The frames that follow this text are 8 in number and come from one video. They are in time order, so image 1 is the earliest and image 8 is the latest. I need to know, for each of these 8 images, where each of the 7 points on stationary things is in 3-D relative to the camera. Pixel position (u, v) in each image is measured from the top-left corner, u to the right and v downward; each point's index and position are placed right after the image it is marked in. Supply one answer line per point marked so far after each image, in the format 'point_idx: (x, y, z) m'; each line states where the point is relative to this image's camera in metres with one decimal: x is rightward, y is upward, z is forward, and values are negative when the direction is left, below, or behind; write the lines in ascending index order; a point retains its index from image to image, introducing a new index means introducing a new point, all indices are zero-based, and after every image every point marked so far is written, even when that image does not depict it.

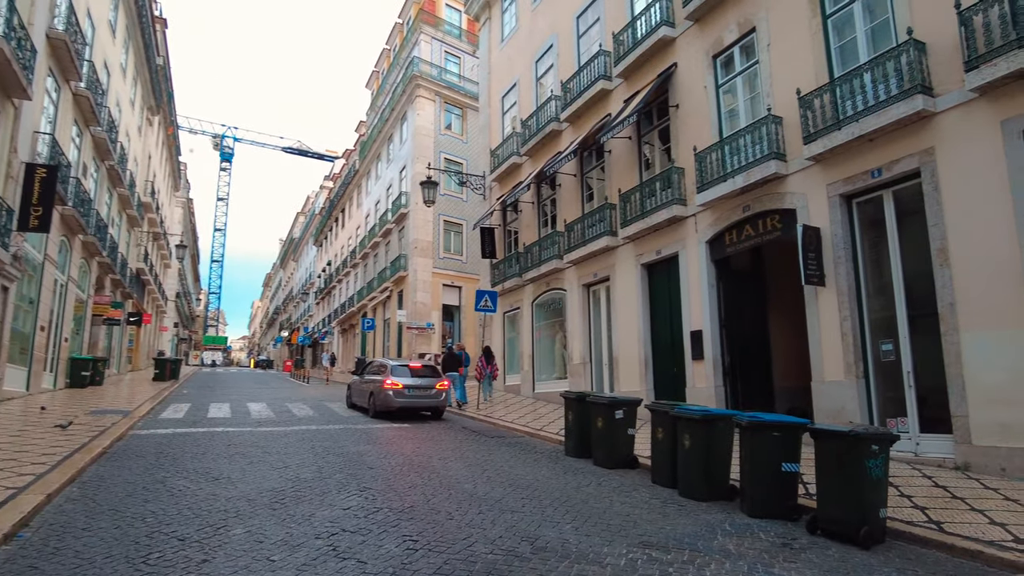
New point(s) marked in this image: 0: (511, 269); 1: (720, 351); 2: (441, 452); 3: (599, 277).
0: (-0.1, +0.5, +18.0) m
1: (+3.5, -1.1, +10.9) m
2: (-1.0, -2.3, +9.0) m
3: (+1.9, +0.2, +14.2) m
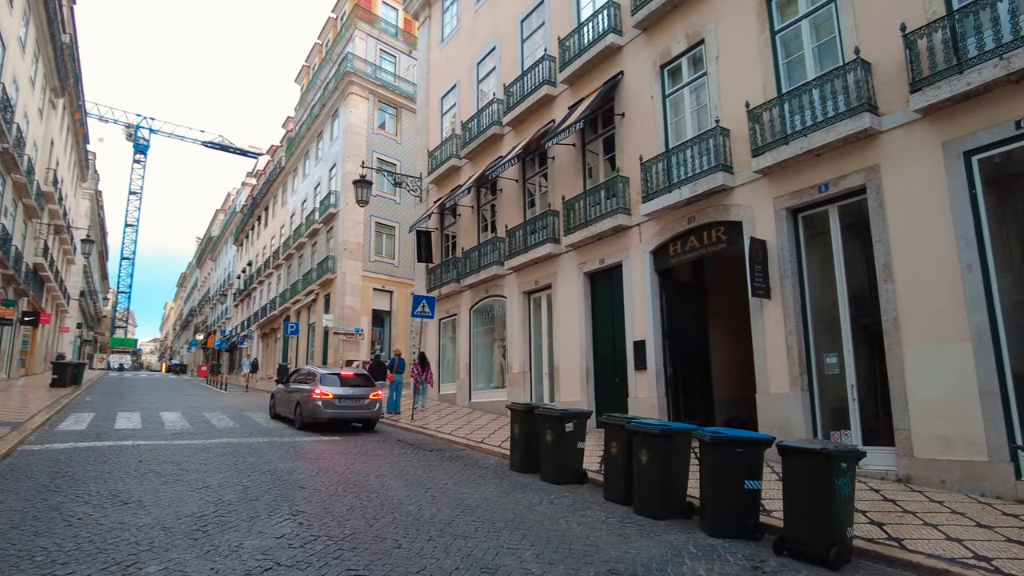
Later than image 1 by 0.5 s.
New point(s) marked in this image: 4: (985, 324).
0: (-1.8, +0.4, +17.5) m
1: (+2.5, -1.2, +10.8) m
2: (-1.7, -2.3, +8.4) m
3: (+0.6, +0.1, +13.9) m
4: (+5.0, -0.4, +6.8) m
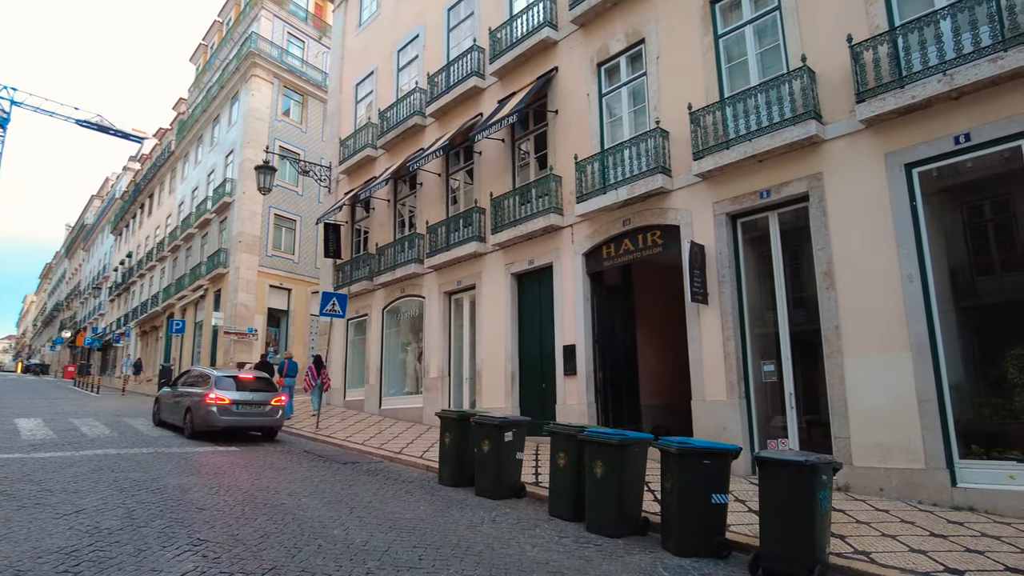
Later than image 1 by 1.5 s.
0: (-3.9, +0.4, +16.4) m
1: (+1.3, -1.3, +10.4) m
2: (-2.6, -2.2, +7.4) m
3: (-1.0, +0.1, +13.2) m
4: (+4.4, -0.5, +6.9) m
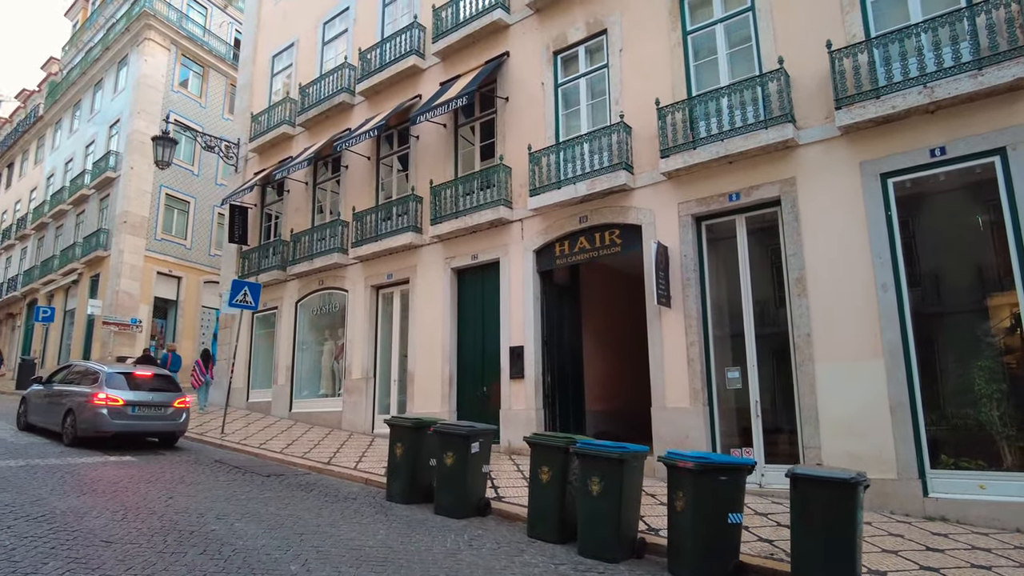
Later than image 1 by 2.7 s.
0: (-5.6, +0.6, +14.9) m
1: (+0.5, -1.3, +9.9) m
2: (-2.9, -2.1, +6.2) m
3: (-2.2, +0.2, +12.2) m
4: (+4.1, -0.6, +6.9) m
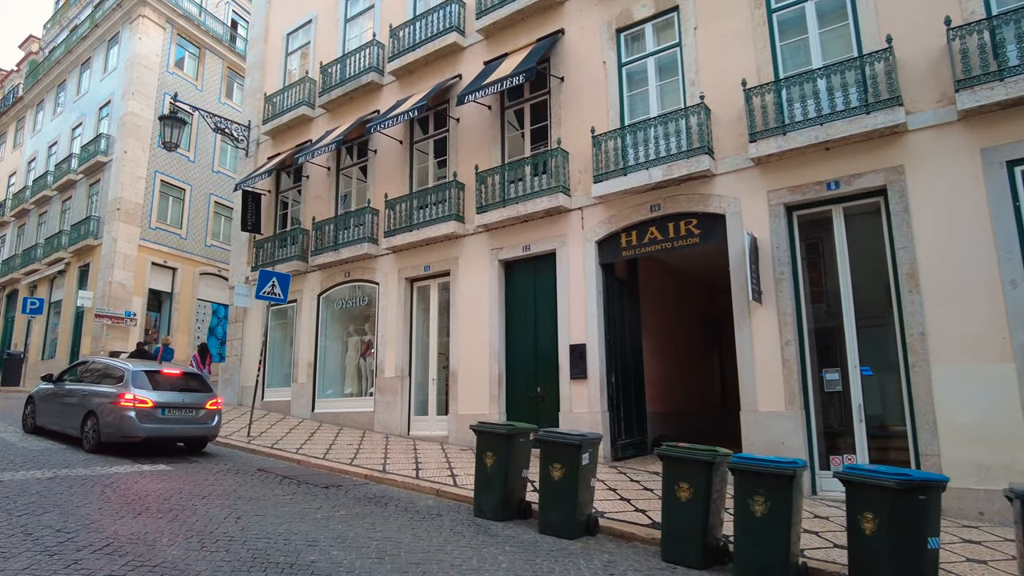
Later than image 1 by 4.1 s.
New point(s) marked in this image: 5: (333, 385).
0: (-4.9, +0.8, +14.0) m
1: (+1.4, -1.2, +9.2) m
2: (-1.9, -2.0, +5.4) m
3: (-1.4, +0.3, +11.5) m
4: (+5.1, -0.6, +6.4) m
5: (-3.6, -2.0, +13.0) m
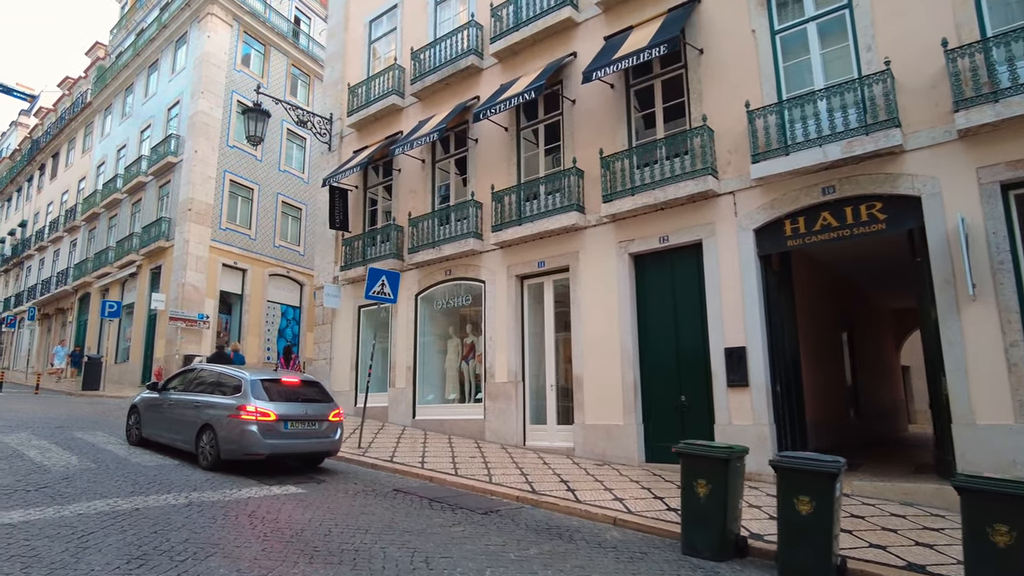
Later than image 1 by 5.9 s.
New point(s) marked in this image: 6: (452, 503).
0: (-2.8, +0.8, +13.2) m
1: (+3.3, -1.1, +8.1) m
2: (-0.2, -2.0, +4.5) m
3: (+0.6, +0.3, +10.5) m
4: (+6.9, -0.5, +5.1) m
5: (-1.5, -1.9, +12.1) m
6: (-0.6, -2.2, +6.7) m
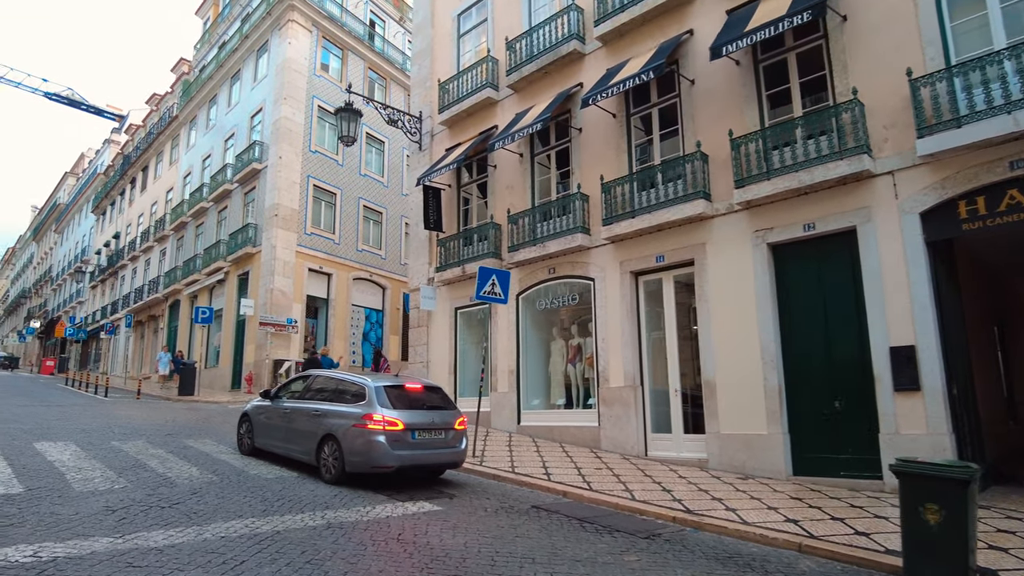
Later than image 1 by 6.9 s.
0: (-0.8, +0.8, +12.7) m
1: (+4.8, -1.0, +7.1) m
2: (+1.1, -1.9, +3.8) m
3: (+2.4, +0.4, +9.7) m
4: (+8.1, -0.3, +3.7) m
5: (+0.5, -1.9, +11.5) m
6: (+0.9, -2.2, +6.0) m
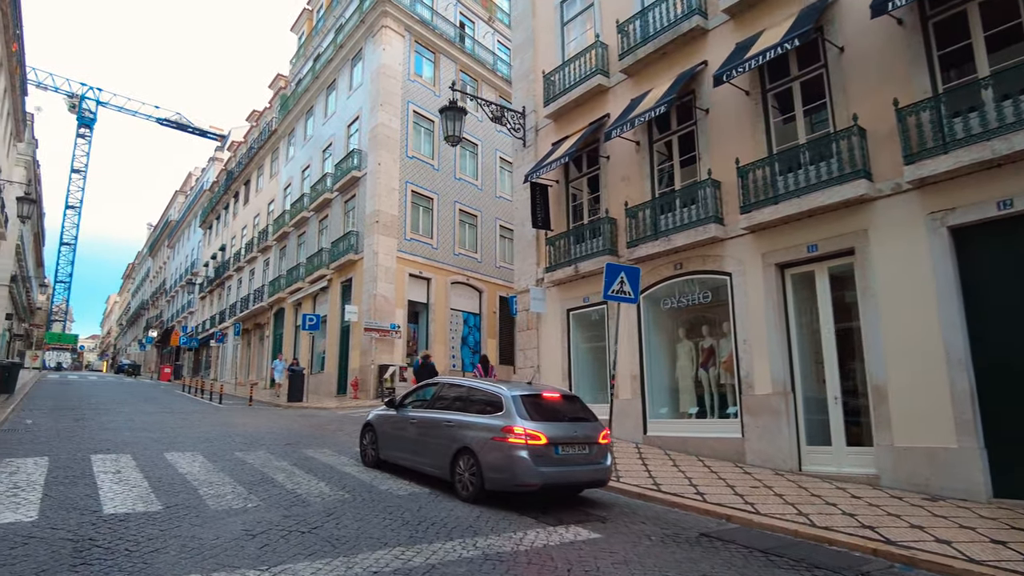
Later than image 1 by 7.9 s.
0: (+1.4, +0.8, +12.0) m
1: (+6.3, -0.9, +5.6) m
2: (+2.2, -1.9, +2.9) m
3: (+4.1, +0.5, +8.6) m
4: (+9.1, 0.0, +1.9) m
5: (+2.6, -1.9, +10.6) m
6: (+2.2, -2.1, +5.1) m
